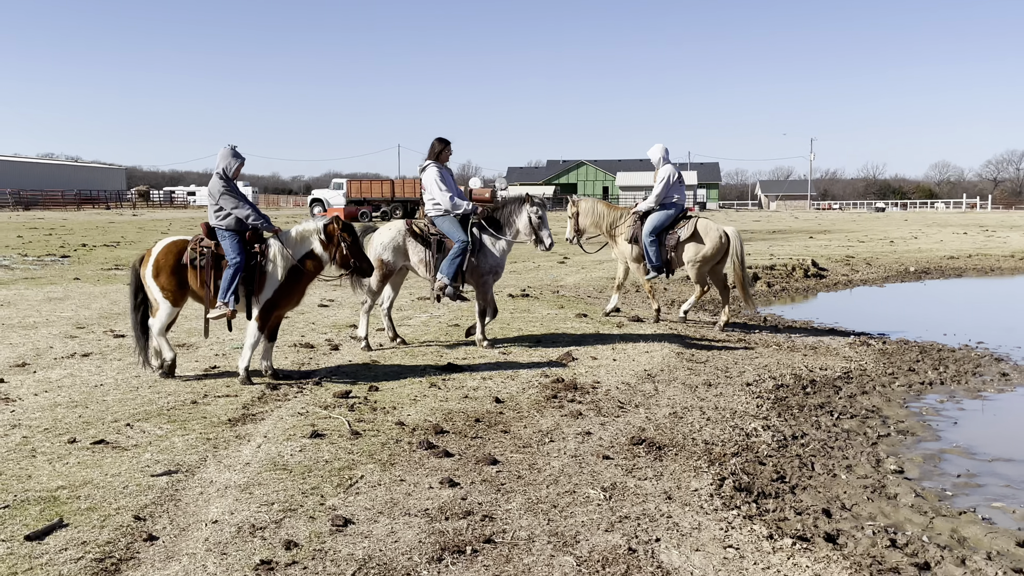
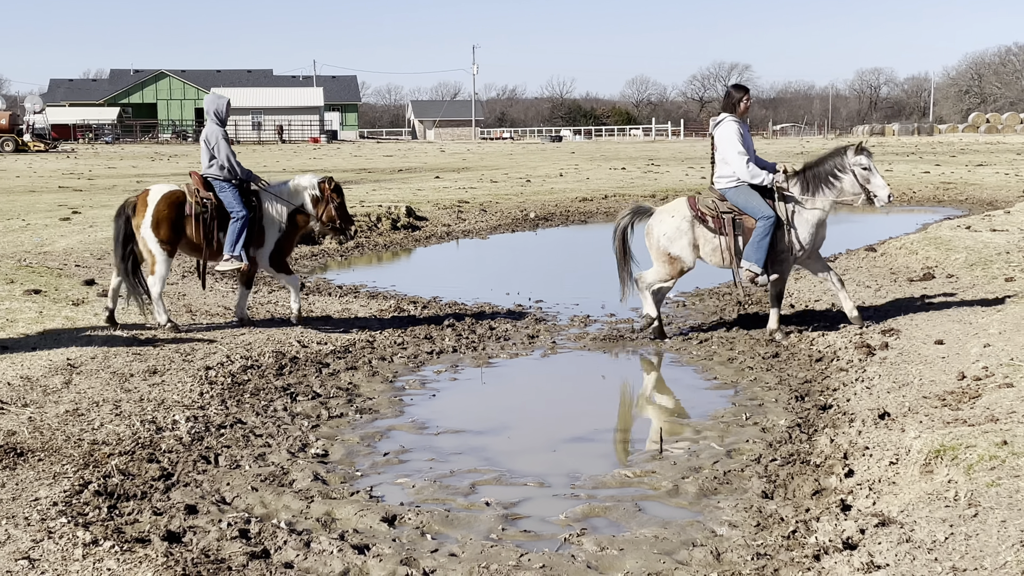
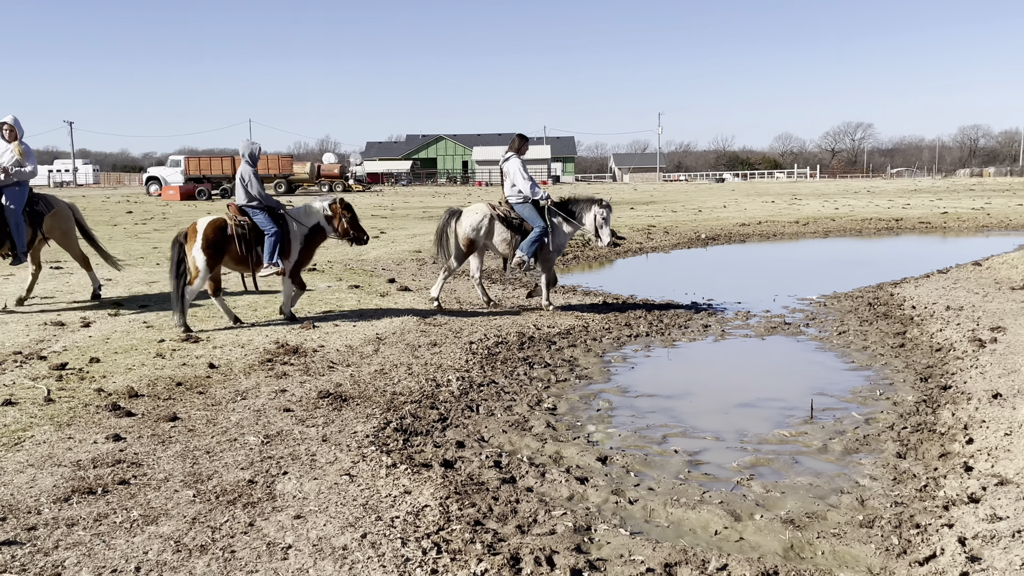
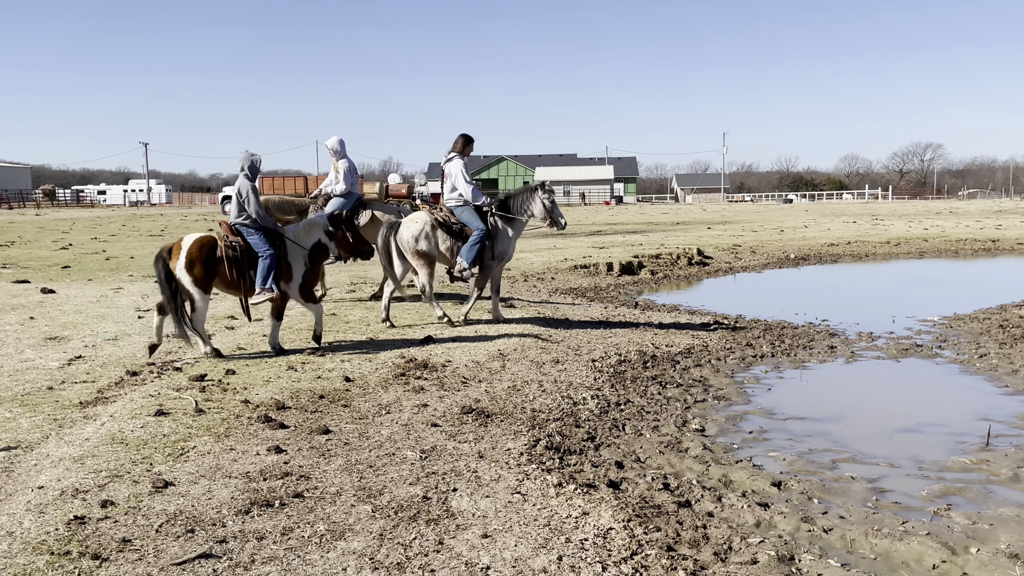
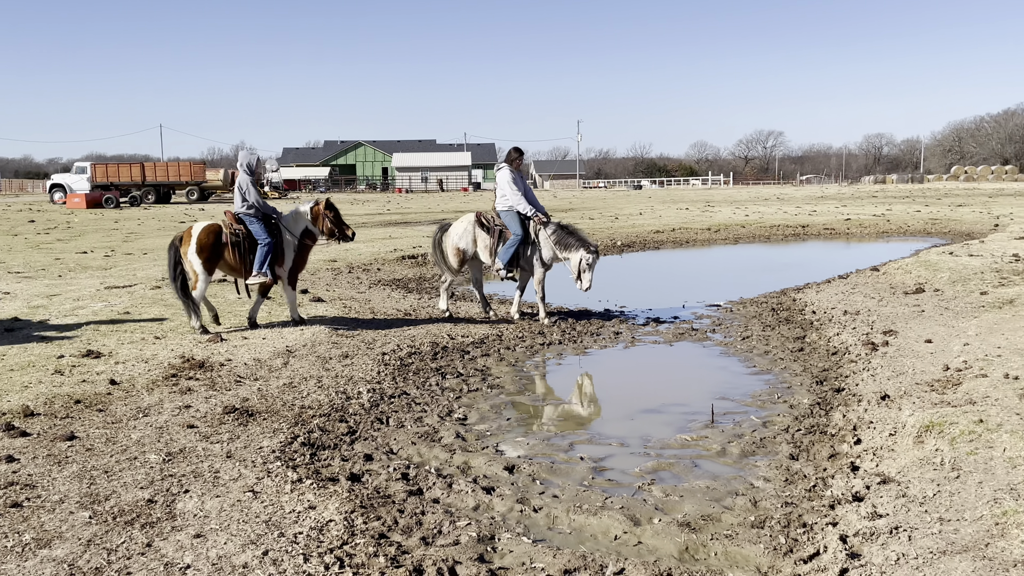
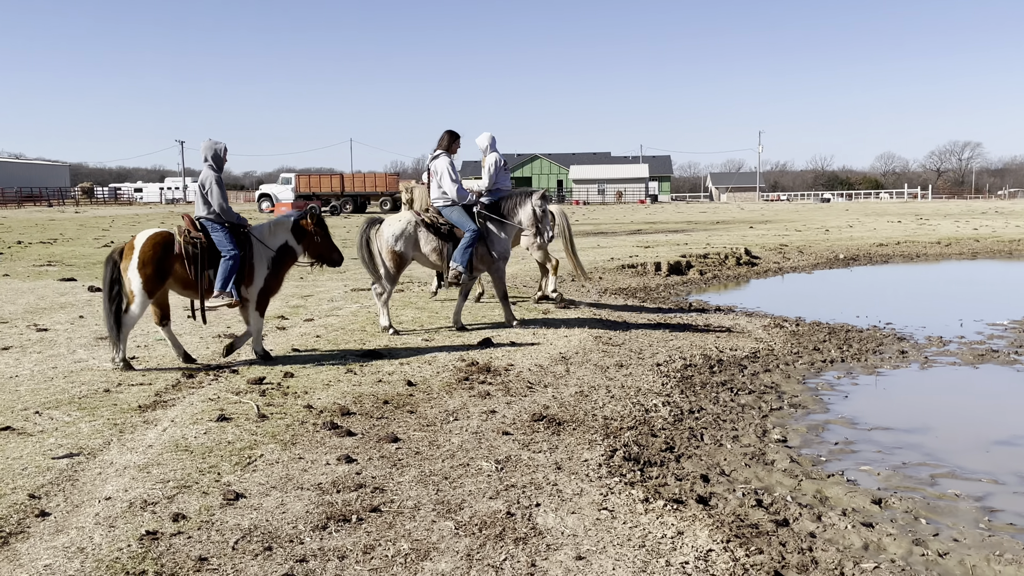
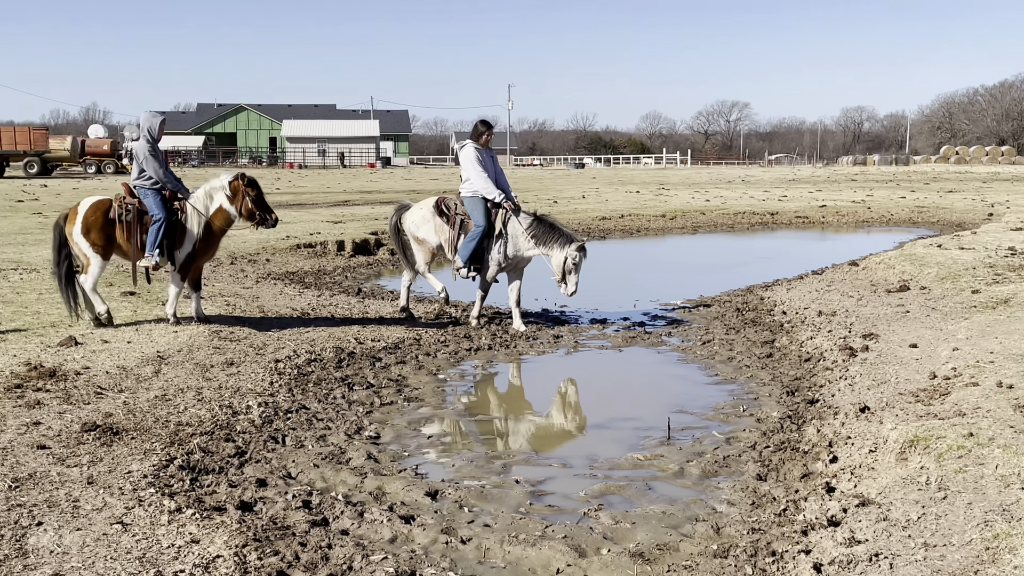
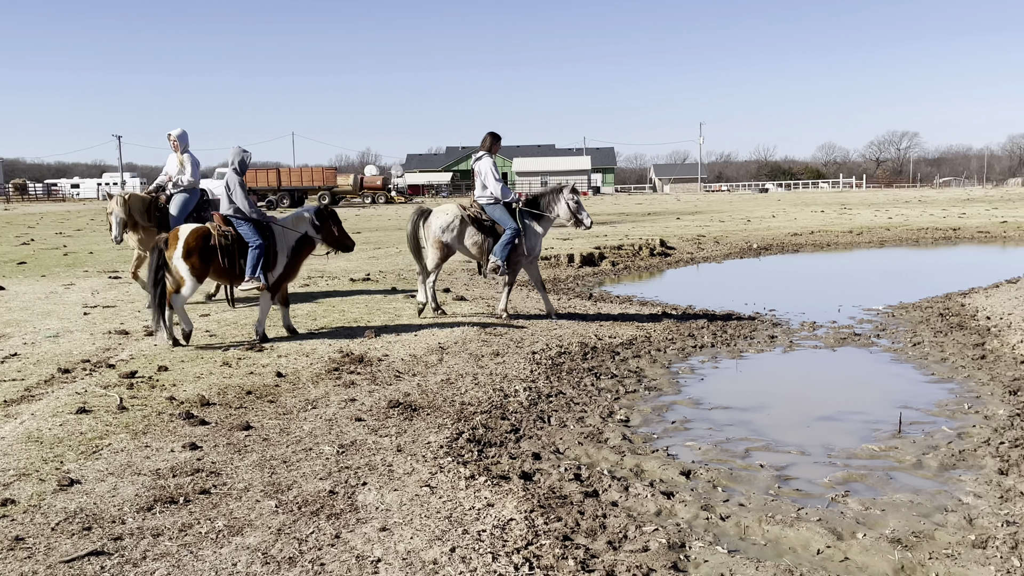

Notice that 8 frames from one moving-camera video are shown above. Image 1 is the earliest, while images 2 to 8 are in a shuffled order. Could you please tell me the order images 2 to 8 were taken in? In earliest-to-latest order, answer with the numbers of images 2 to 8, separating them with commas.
6, 4, 8, 3, 5, 7, 2
